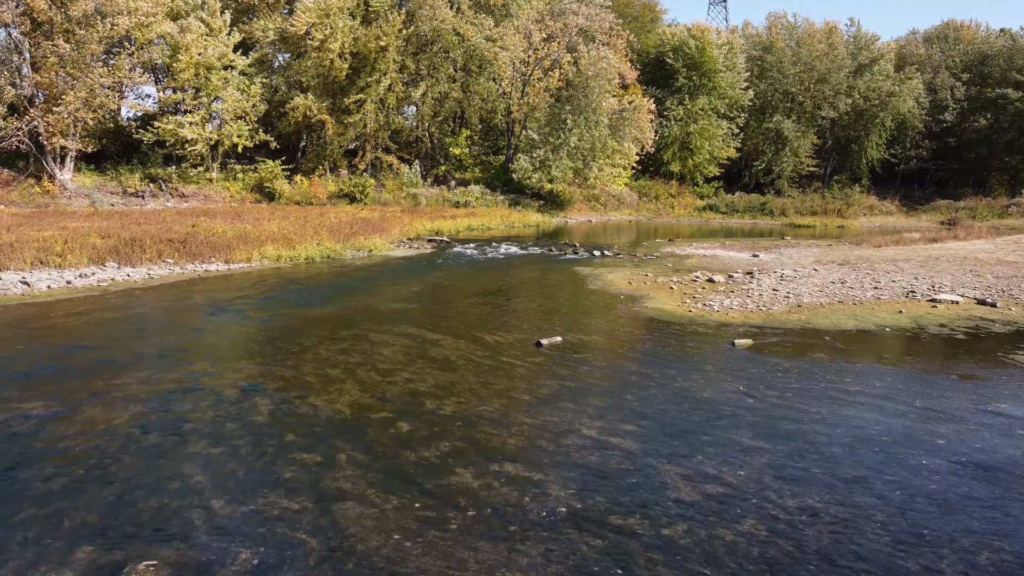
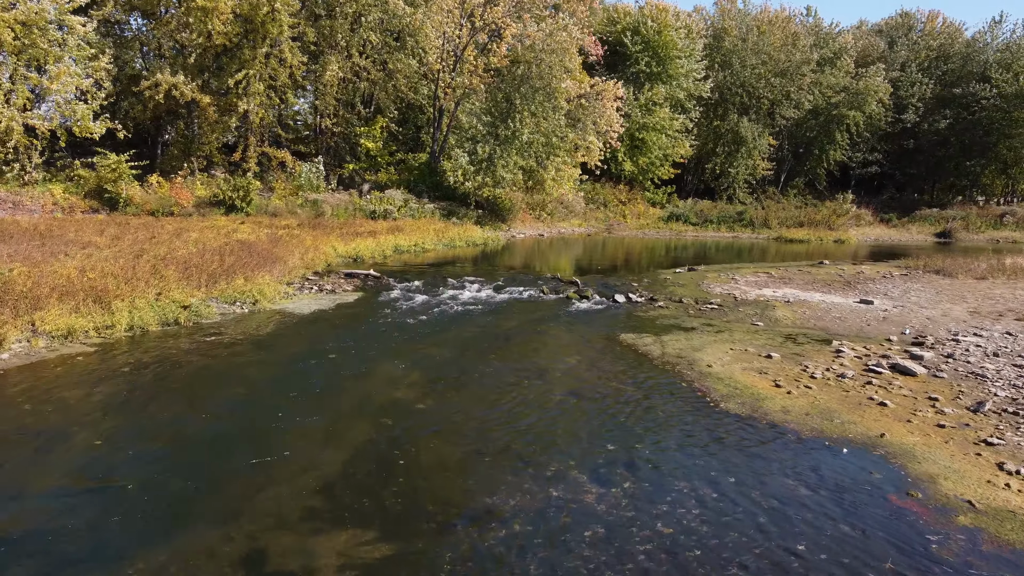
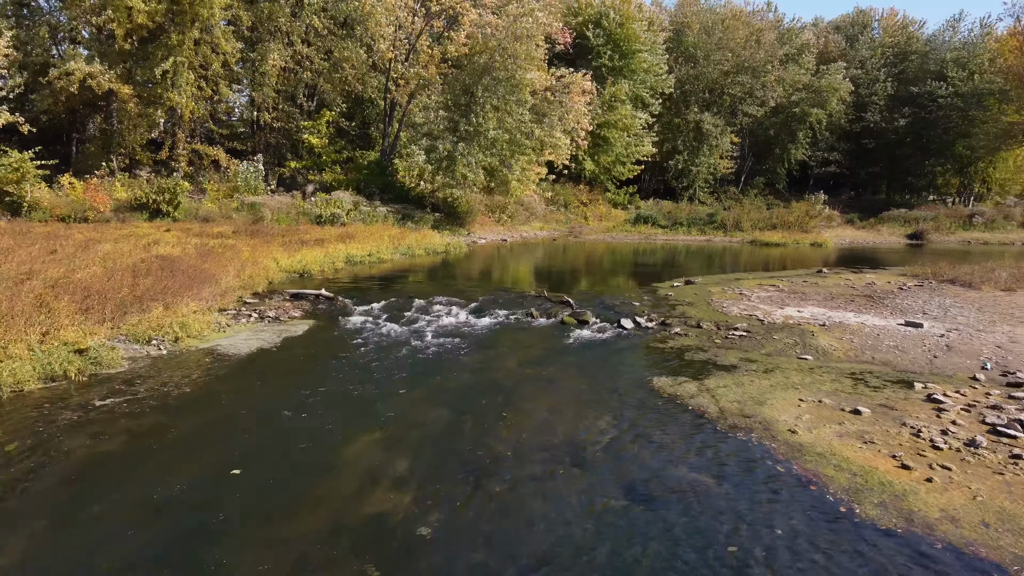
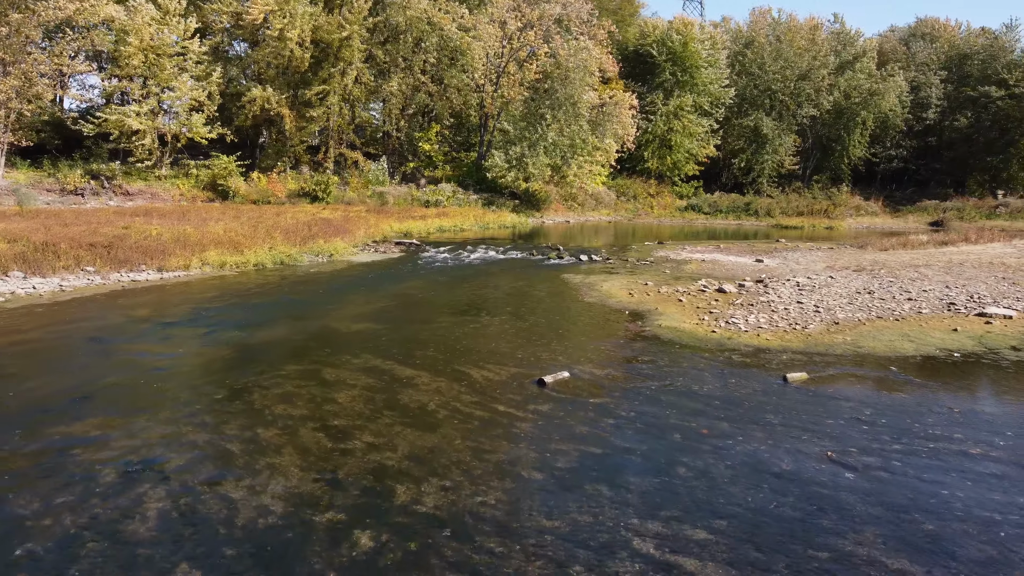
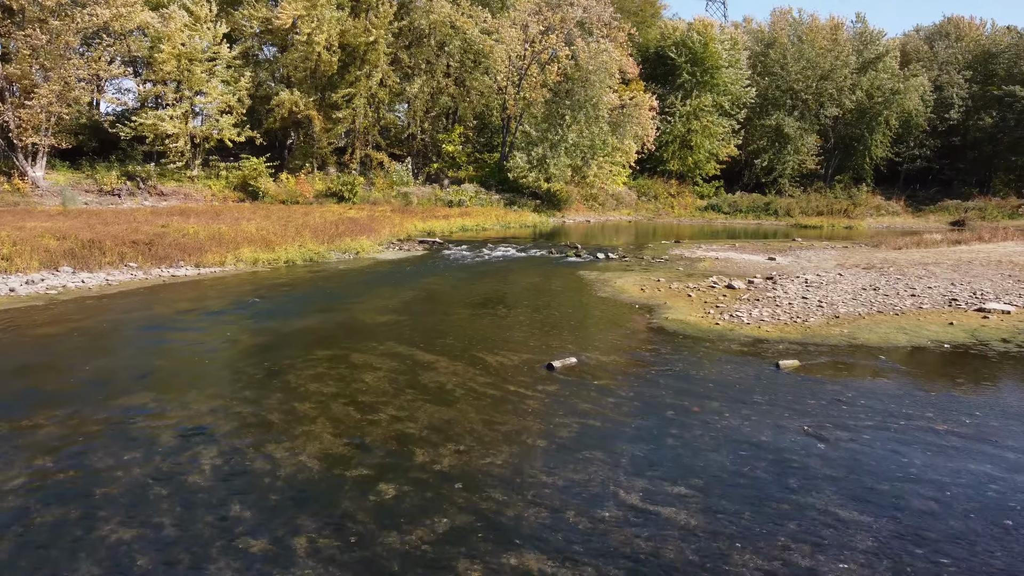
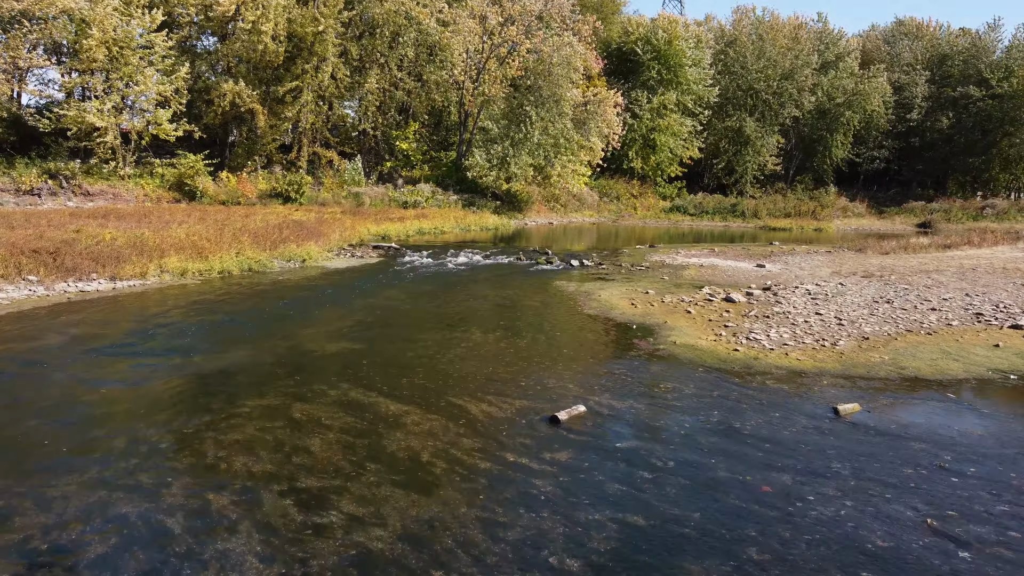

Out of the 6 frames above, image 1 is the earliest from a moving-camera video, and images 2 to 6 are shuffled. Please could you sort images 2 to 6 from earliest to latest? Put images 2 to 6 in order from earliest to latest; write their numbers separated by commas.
5, 4, 6, 2, 3
